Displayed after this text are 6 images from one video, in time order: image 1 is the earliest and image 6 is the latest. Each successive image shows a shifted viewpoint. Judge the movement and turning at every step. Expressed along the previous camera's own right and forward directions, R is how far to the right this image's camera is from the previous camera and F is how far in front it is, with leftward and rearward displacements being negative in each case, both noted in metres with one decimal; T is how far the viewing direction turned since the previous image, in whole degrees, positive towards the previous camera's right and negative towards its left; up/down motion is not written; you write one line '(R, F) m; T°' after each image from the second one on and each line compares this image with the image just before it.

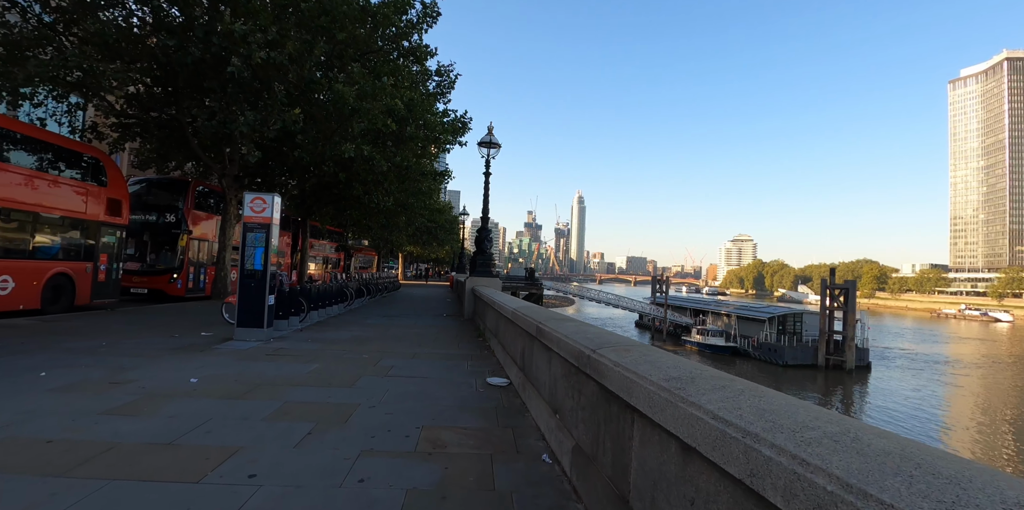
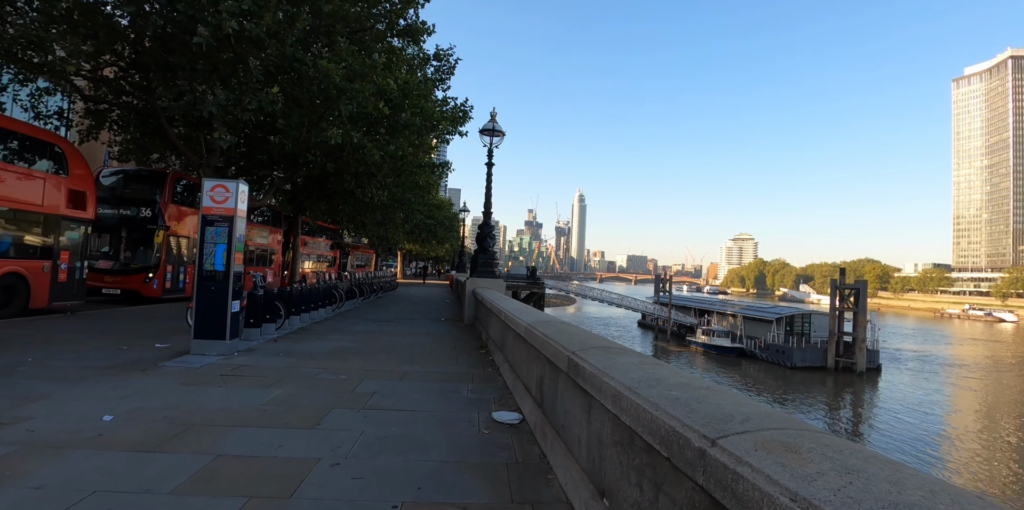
(-0.1, +1.4) m; 0°
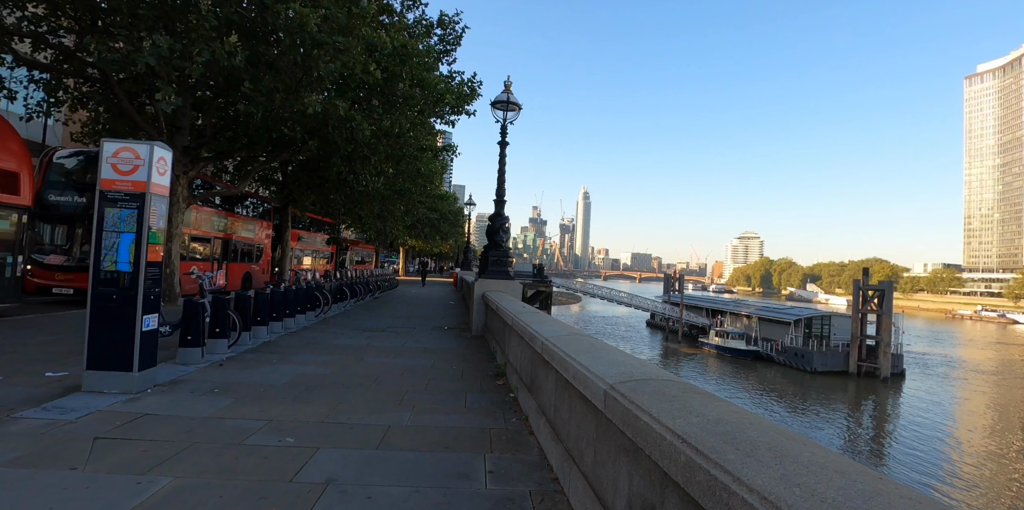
(-0.3, +2.2) m; -1°
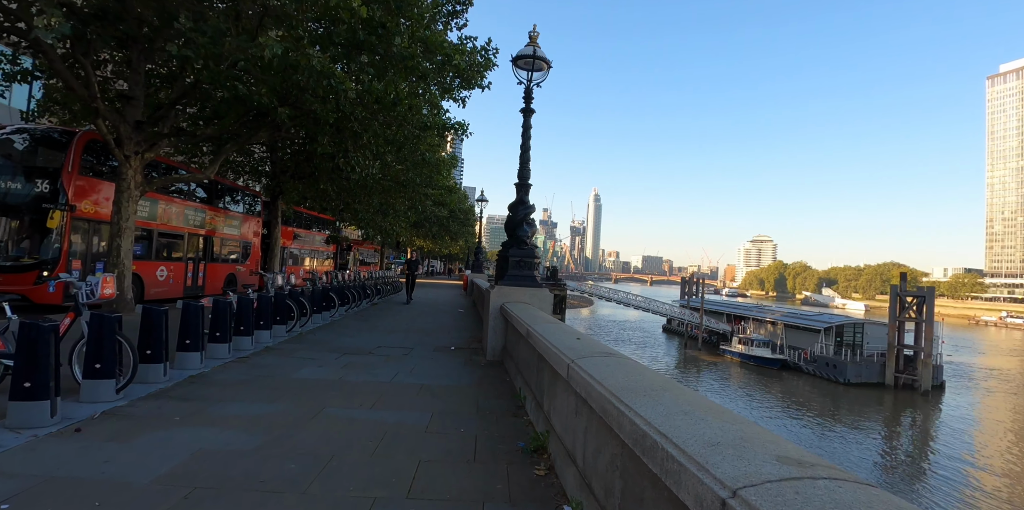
(-0.3, +2.6) m; -1°
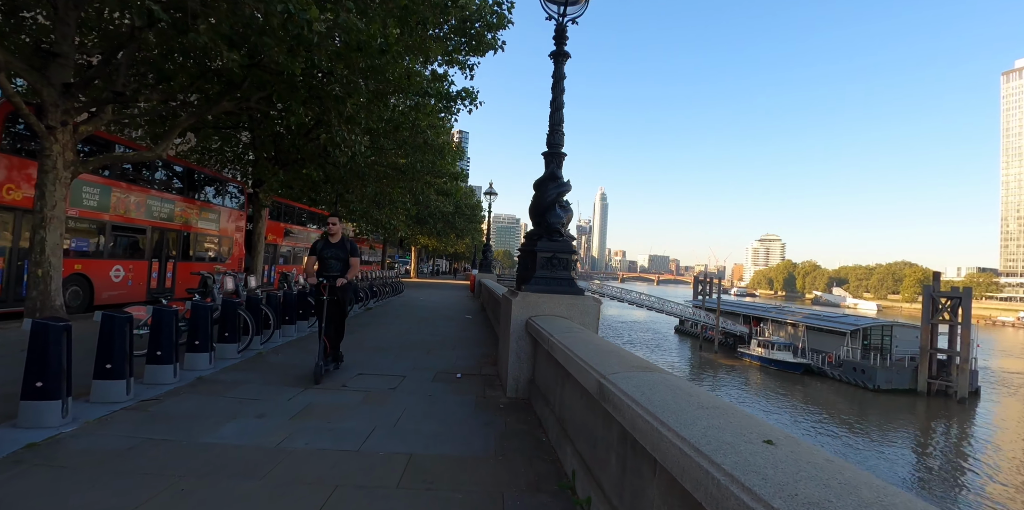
(-0.3, +2.3) m; -1°
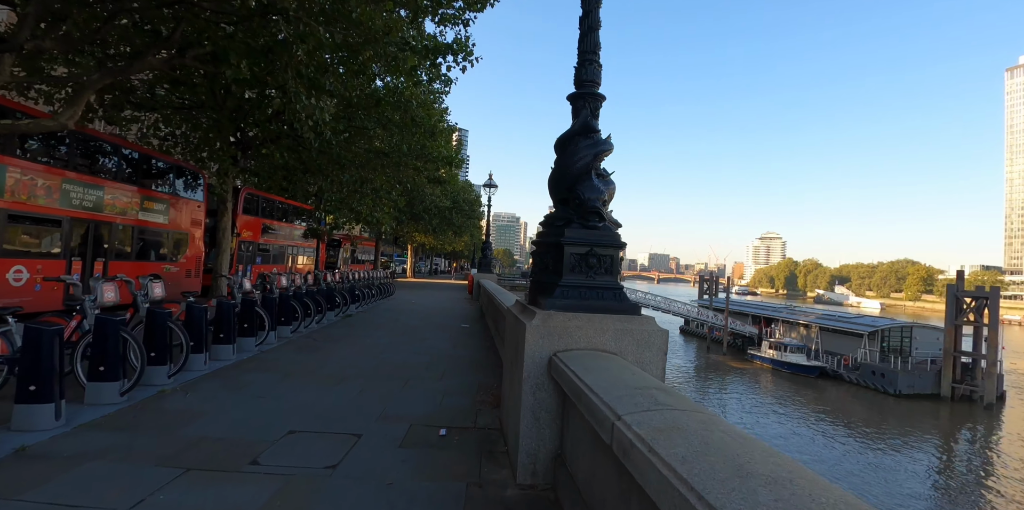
(-0.1, +2.2) m; 0°
